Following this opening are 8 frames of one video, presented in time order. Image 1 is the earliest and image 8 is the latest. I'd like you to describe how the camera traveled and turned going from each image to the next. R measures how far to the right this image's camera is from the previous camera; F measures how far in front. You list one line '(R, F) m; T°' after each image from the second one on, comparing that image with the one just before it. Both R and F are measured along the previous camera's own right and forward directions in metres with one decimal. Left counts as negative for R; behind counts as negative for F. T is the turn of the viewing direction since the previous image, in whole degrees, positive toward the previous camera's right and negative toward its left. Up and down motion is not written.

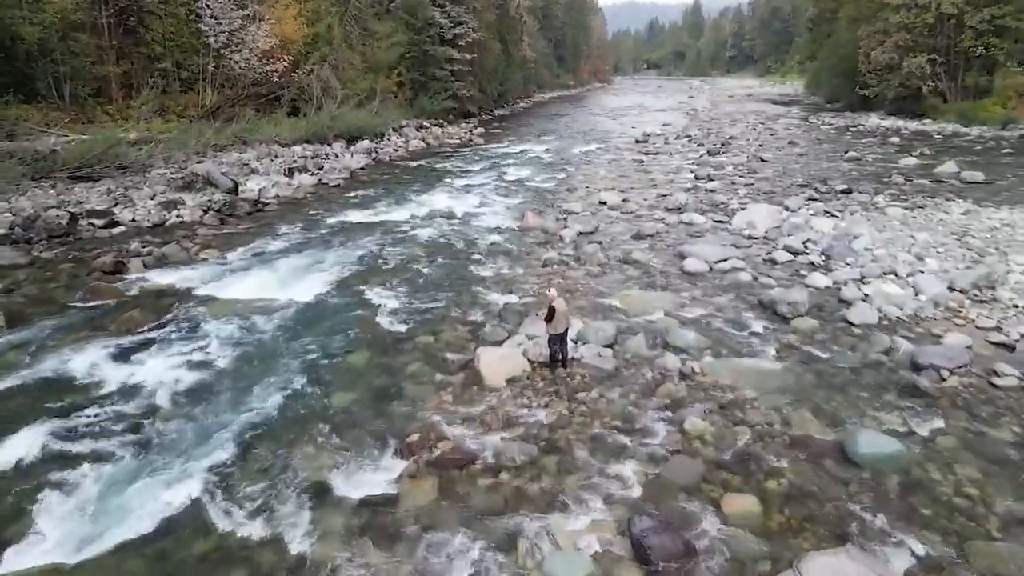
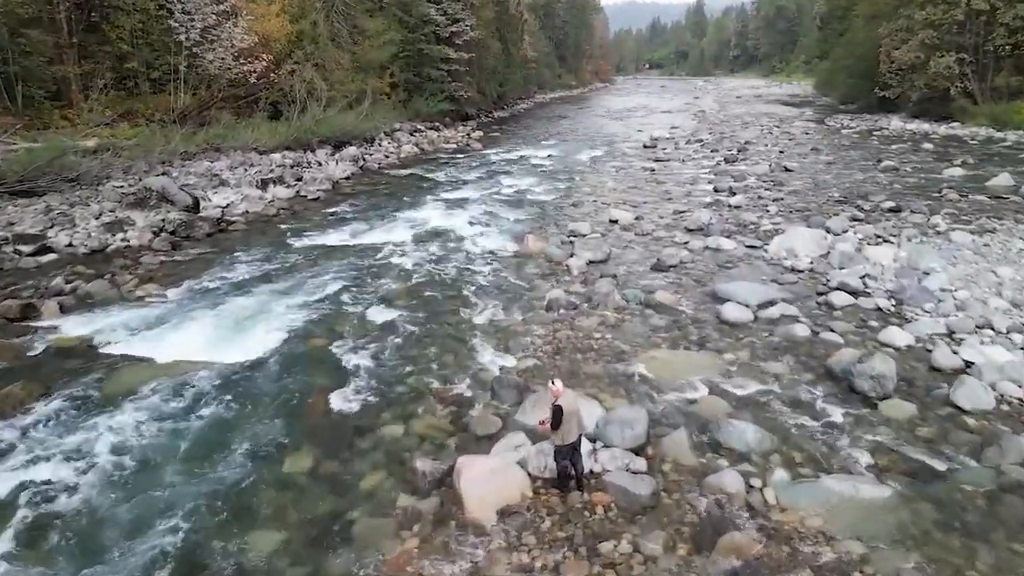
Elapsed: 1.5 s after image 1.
(0.0, +1.5) m; 0°
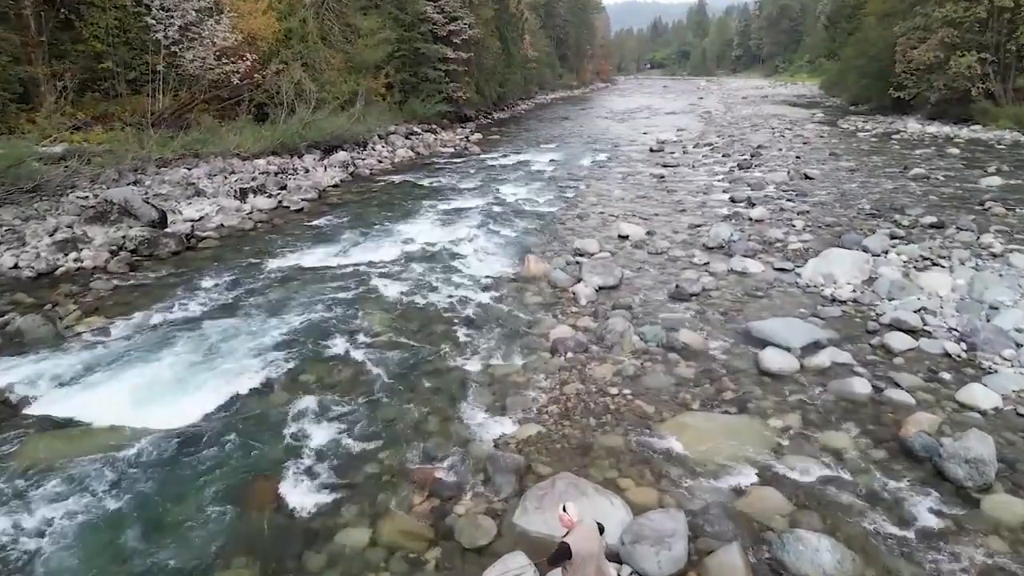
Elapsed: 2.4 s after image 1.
(0.0, +1.0) m; 0°
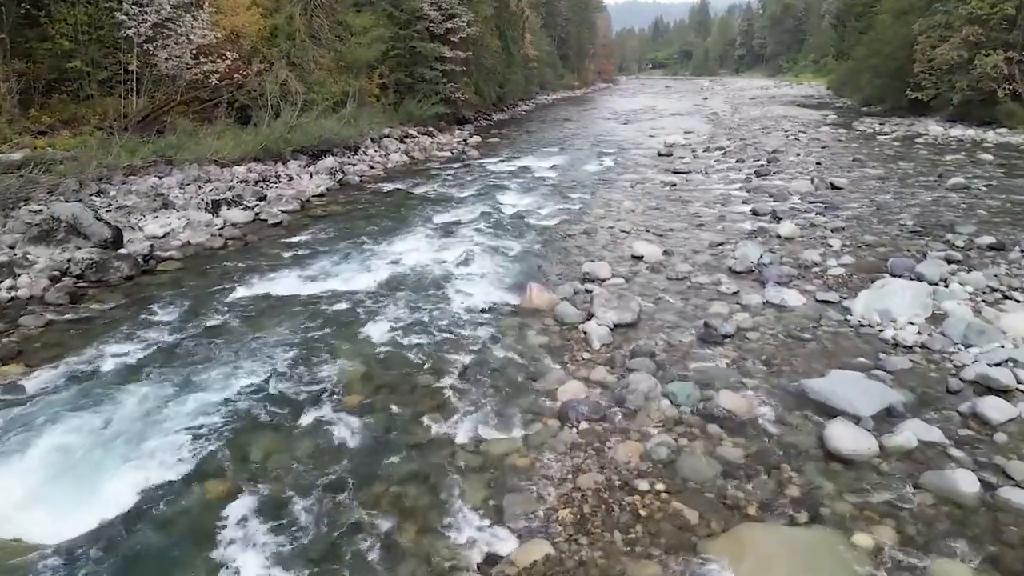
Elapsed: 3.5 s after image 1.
(0.0, +1.1) m; 0°
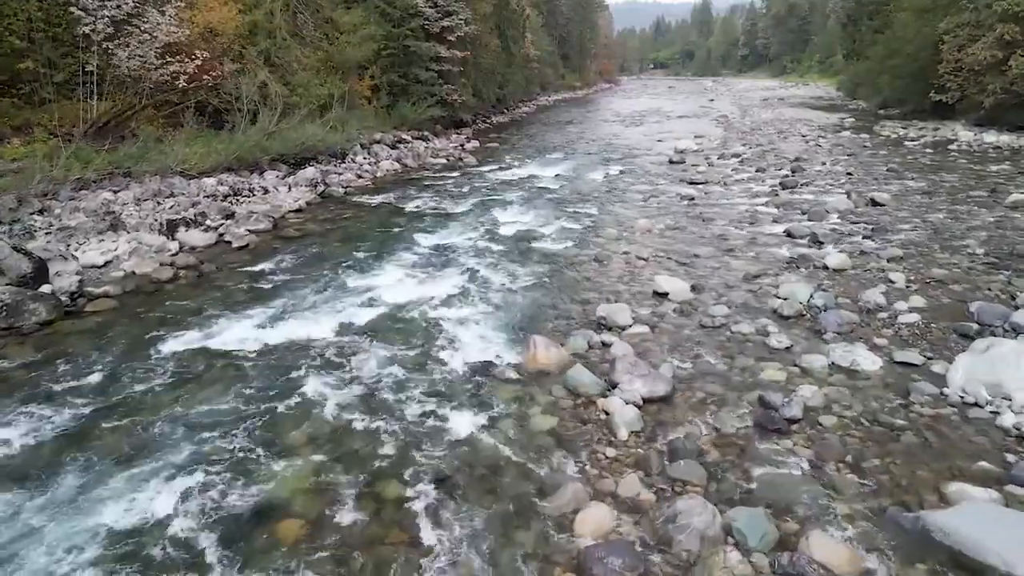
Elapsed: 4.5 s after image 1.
(0.0, +1.4) m; 0°
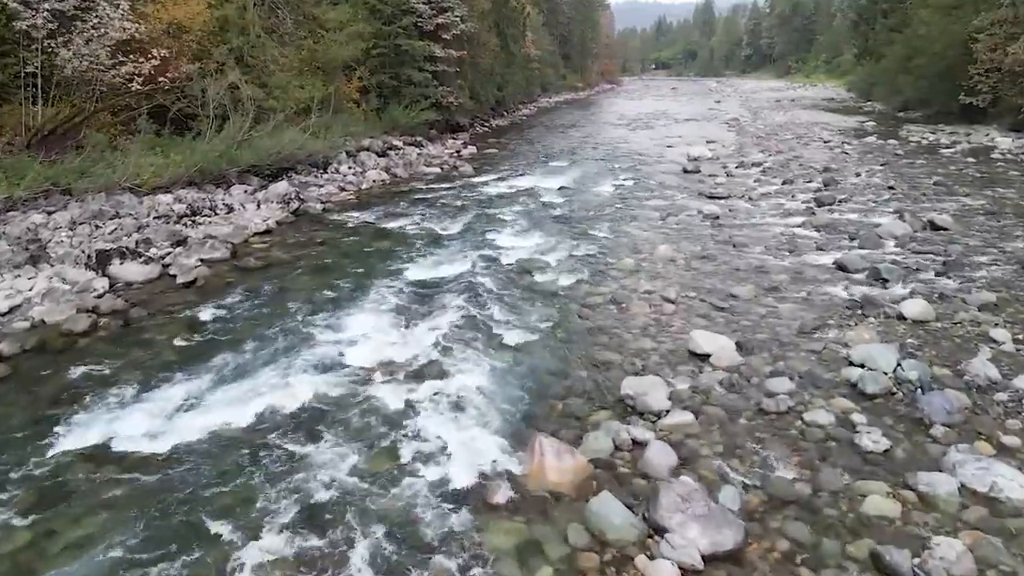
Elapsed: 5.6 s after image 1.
(0.0, +1.5) m; 0°
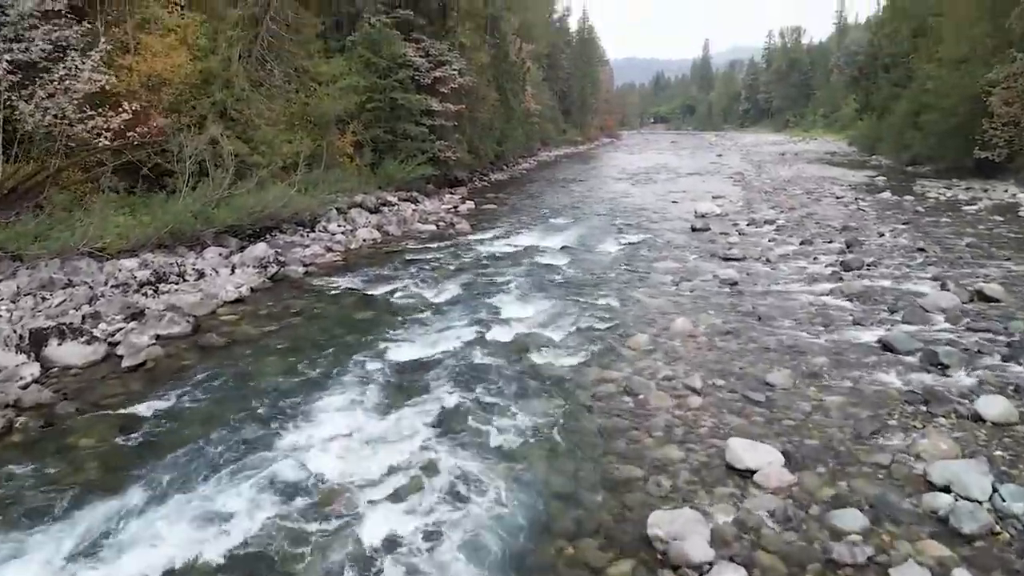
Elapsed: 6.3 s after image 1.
(0.0, +1.0) m; 0°
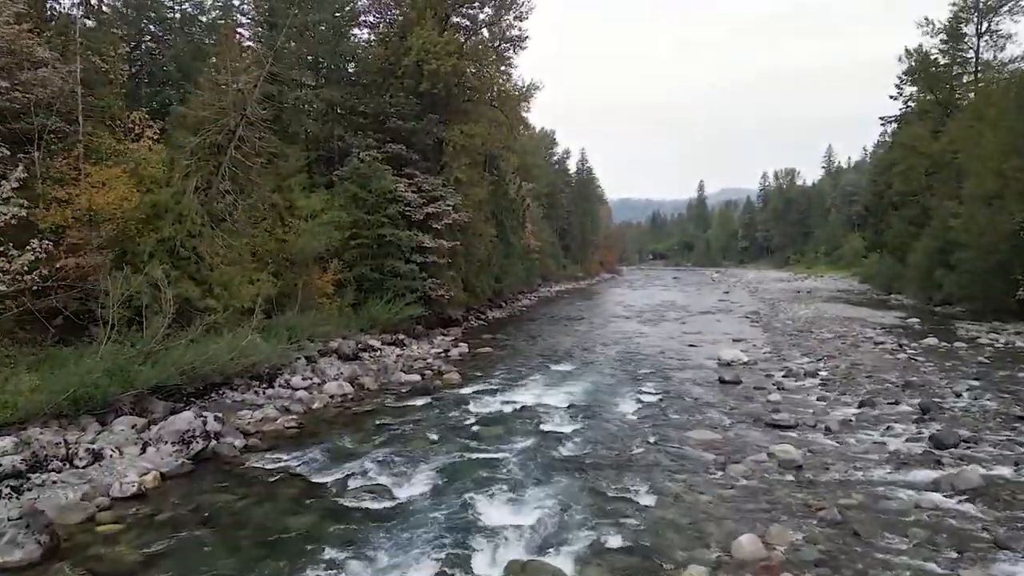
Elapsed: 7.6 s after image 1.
(+0.1, +2.1) m; 0°
